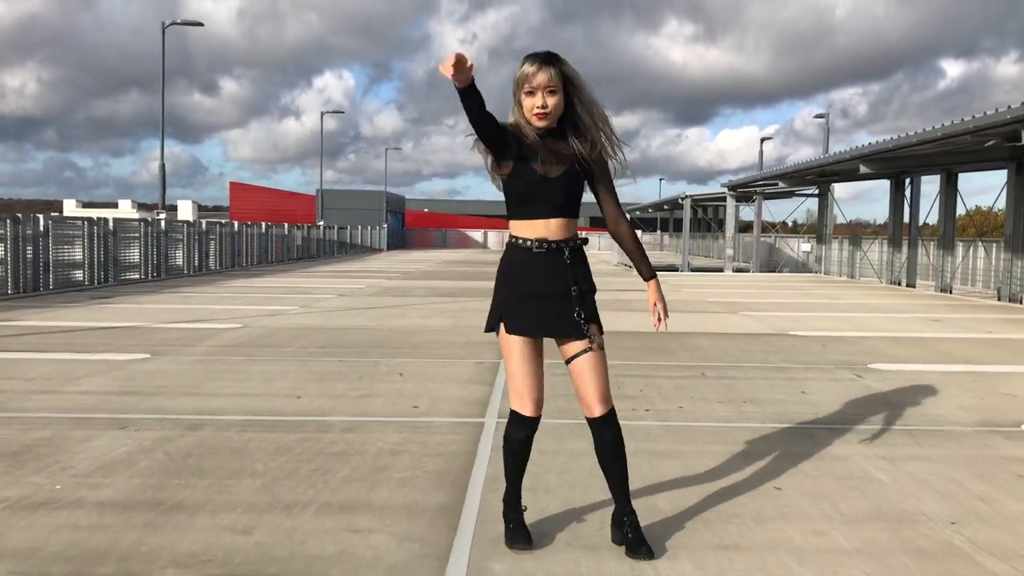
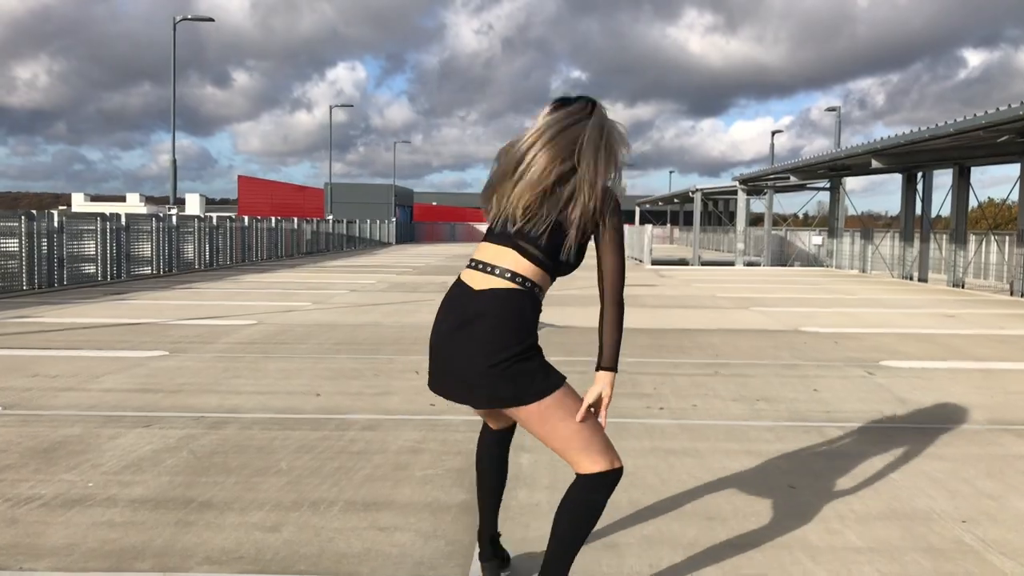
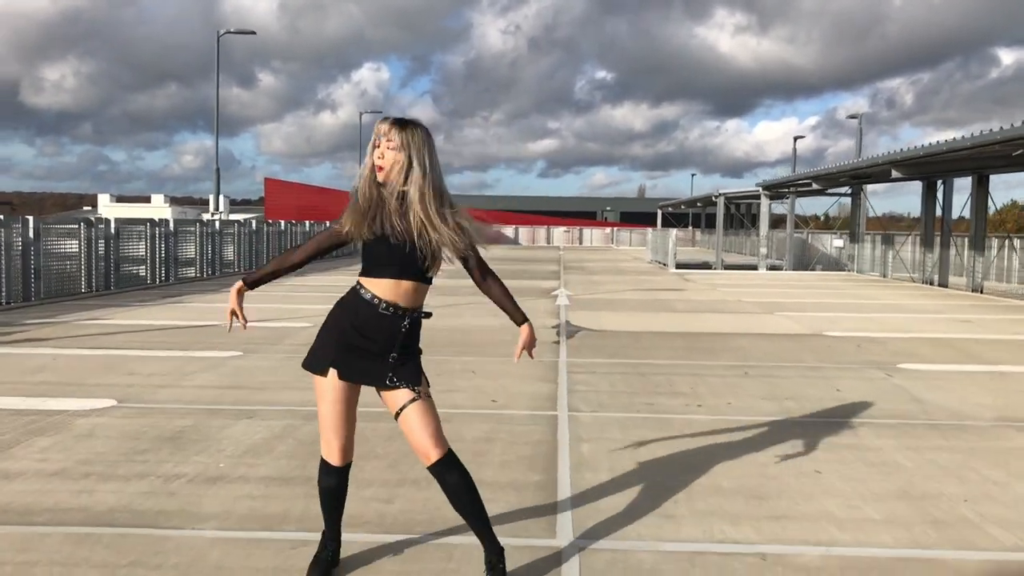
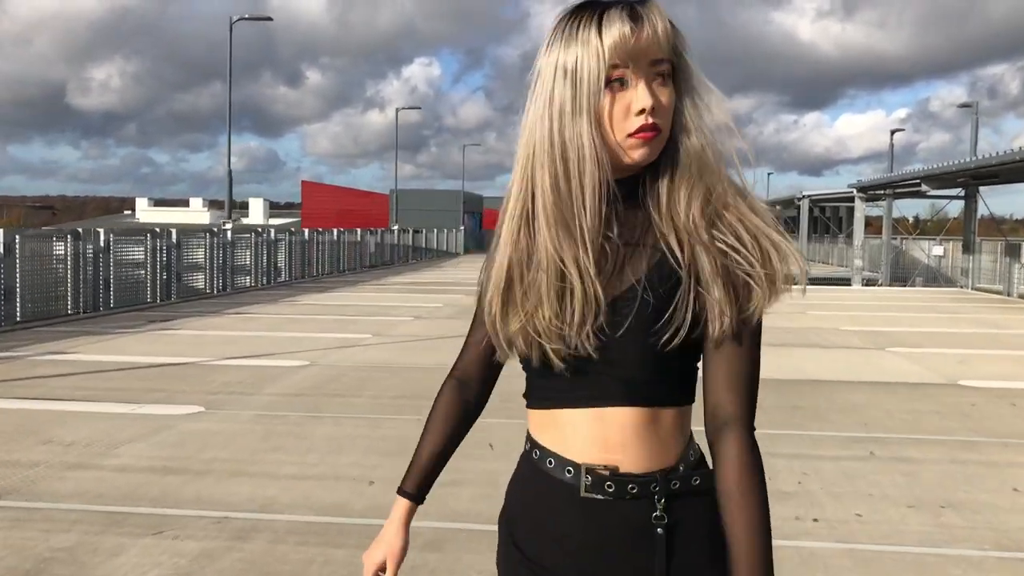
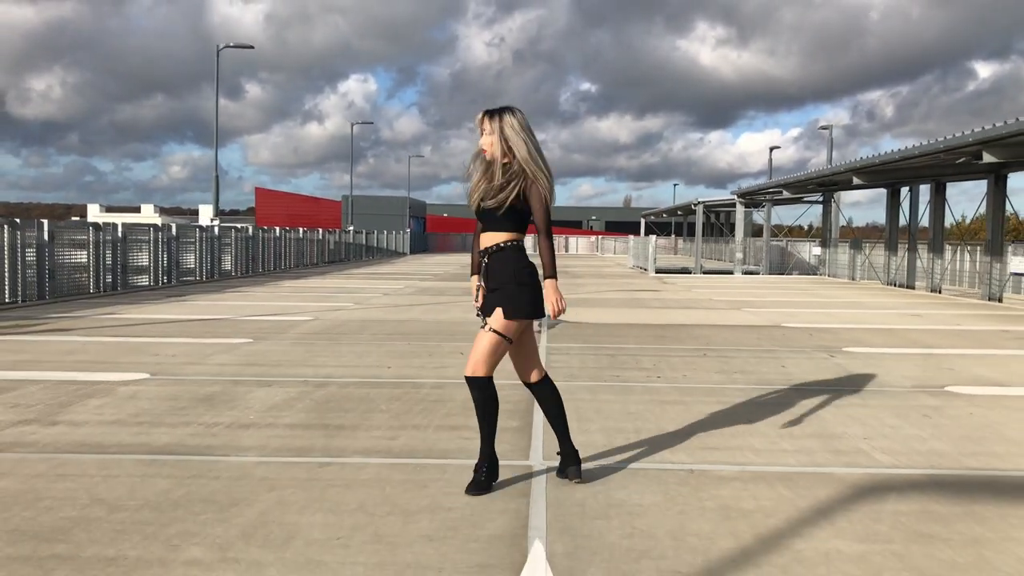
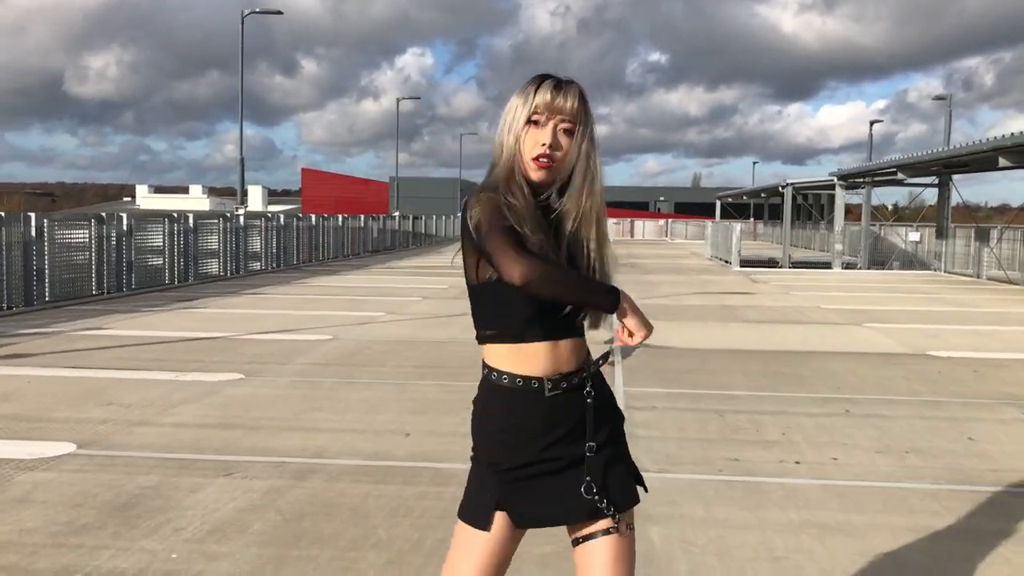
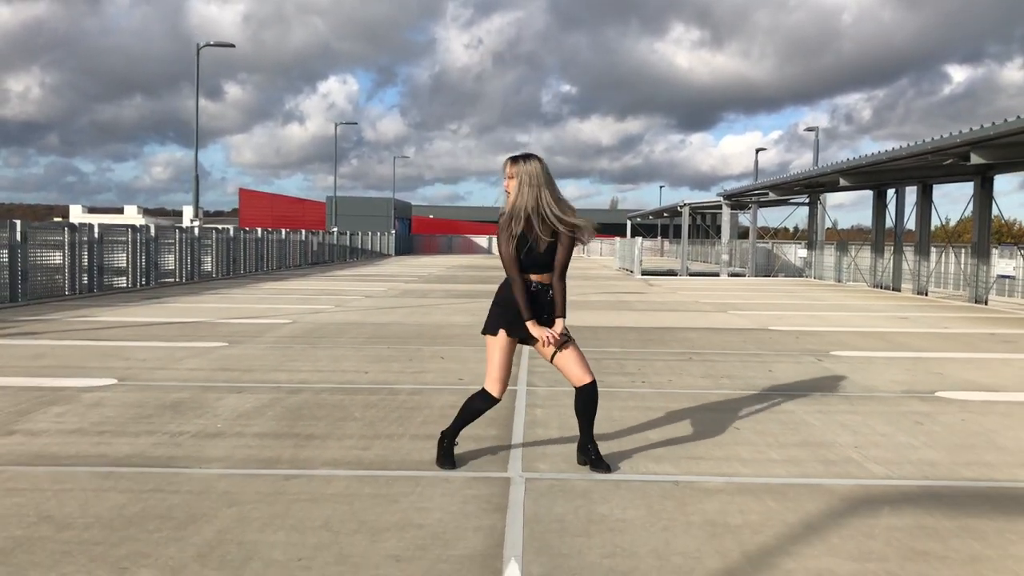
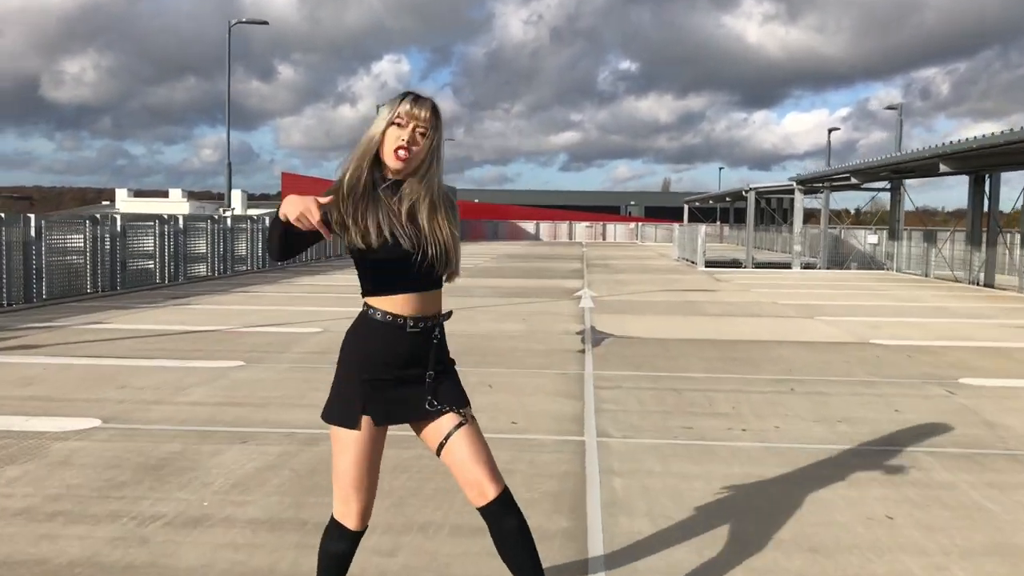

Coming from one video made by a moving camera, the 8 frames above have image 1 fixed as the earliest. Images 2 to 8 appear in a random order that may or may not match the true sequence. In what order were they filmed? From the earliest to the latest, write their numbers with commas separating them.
7, 2, 5, 3, 8, 6, 4
